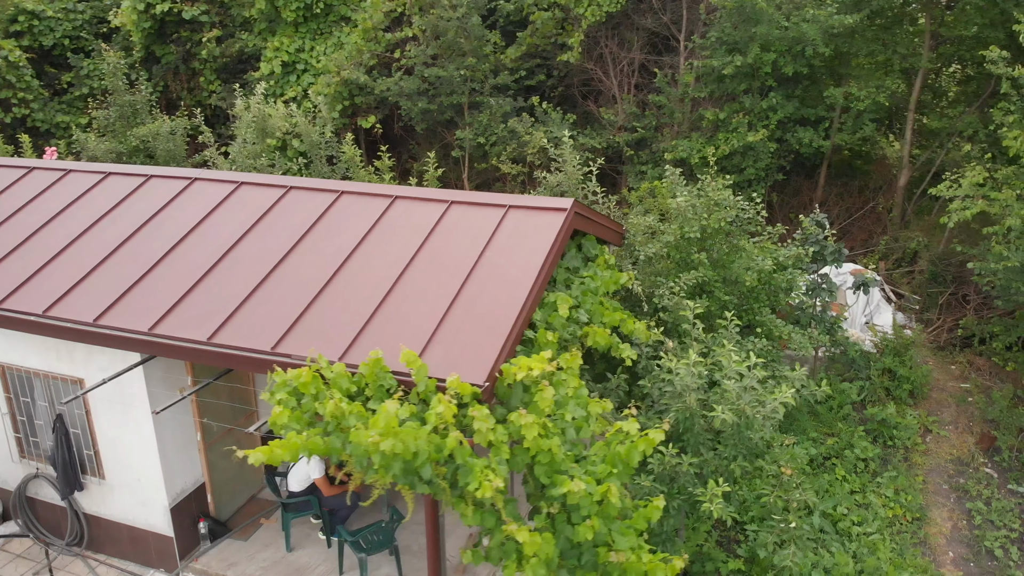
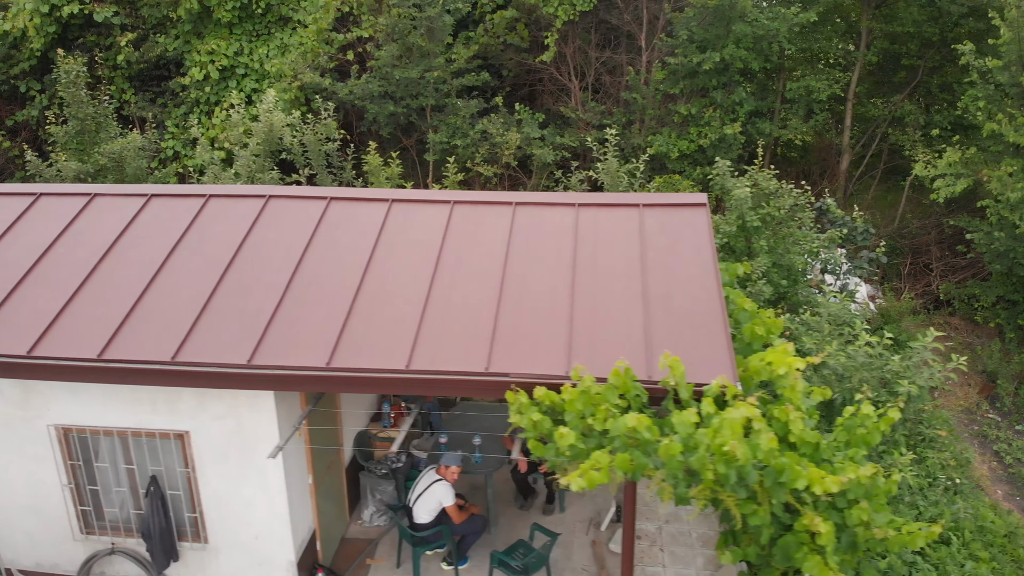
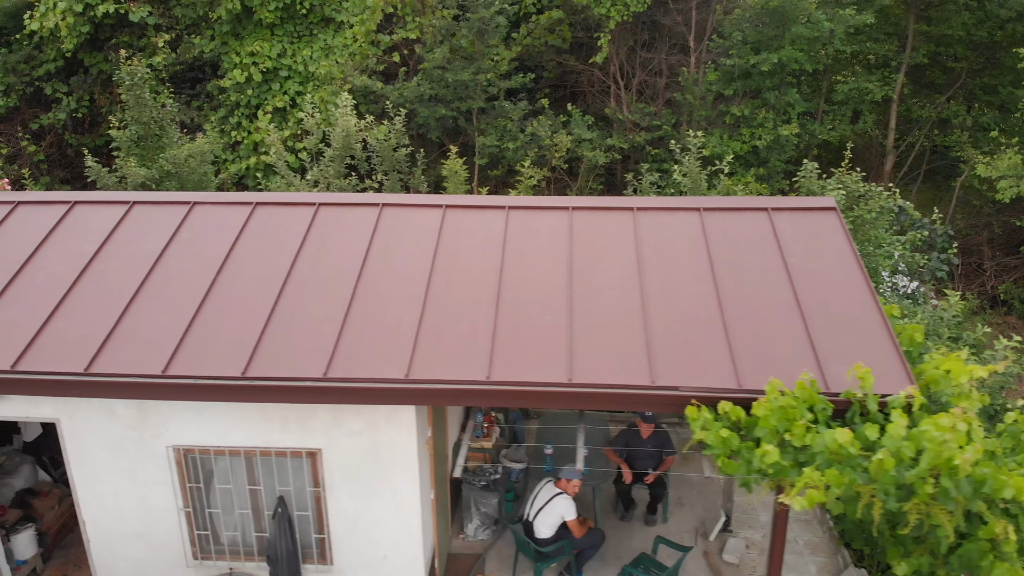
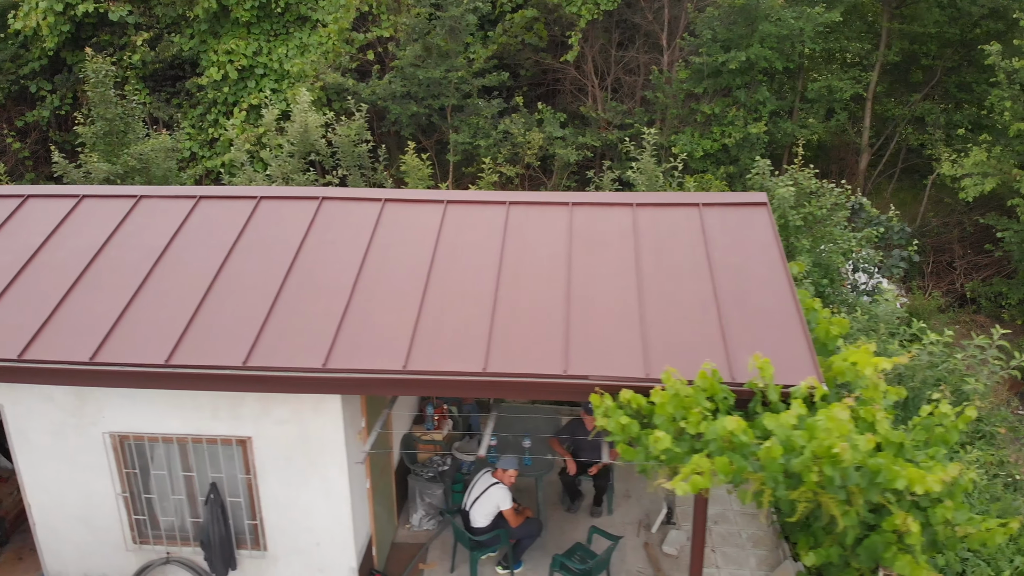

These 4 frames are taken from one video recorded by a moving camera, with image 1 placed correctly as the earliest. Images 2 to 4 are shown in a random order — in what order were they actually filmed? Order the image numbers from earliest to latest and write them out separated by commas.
2, 4, 3
